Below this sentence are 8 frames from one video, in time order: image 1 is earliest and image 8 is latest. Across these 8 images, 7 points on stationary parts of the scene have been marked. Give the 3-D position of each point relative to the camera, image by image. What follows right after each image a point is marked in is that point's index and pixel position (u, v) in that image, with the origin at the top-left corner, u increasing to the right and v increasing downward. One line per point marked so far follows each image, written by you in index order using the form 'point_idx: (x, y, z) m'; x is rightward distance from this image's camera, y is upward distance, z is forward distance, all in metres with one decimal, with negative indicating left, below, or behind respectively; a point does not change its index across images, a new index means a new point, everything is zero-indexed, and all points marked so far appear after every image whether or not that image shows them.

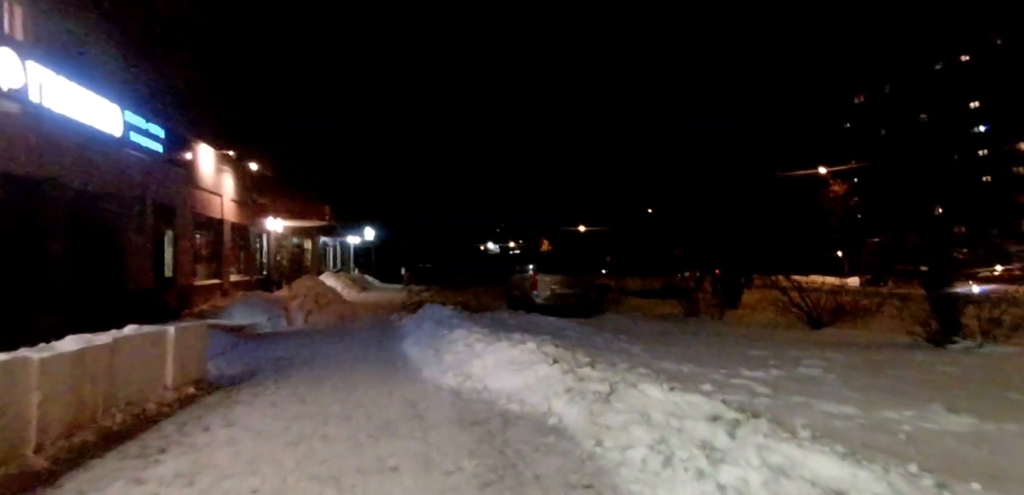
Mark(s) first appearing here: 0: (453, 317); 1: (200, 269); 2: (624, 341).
0: (-1.6, -1.9, +14.1) m
1: (-11.2, -0.7, +18.3) m
2: (+2.6, -2.2, +12.1) m
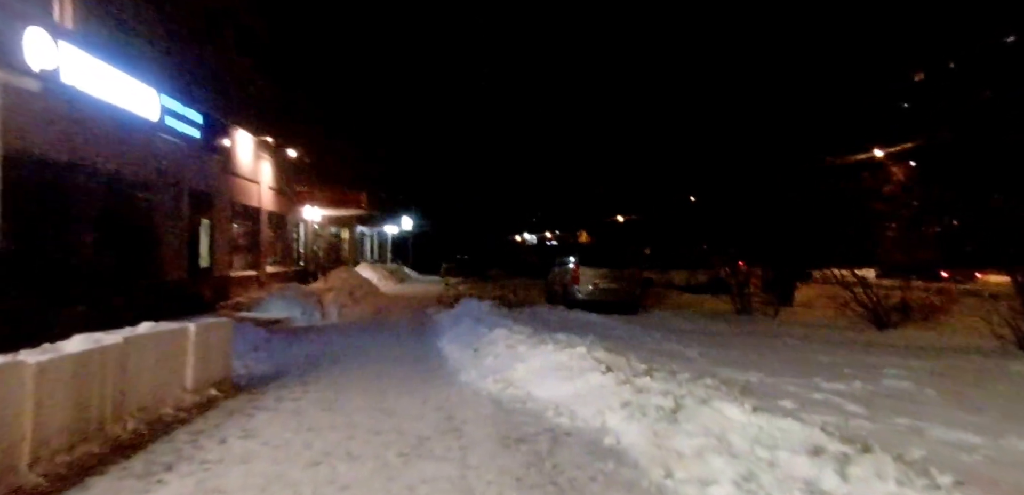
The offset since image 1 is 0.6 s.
0: (-0.6, -1.7, +13.5) m
1: (-9.8, -0.4, +18.2) m
2: (+3.6, -2.1, +11.2) m
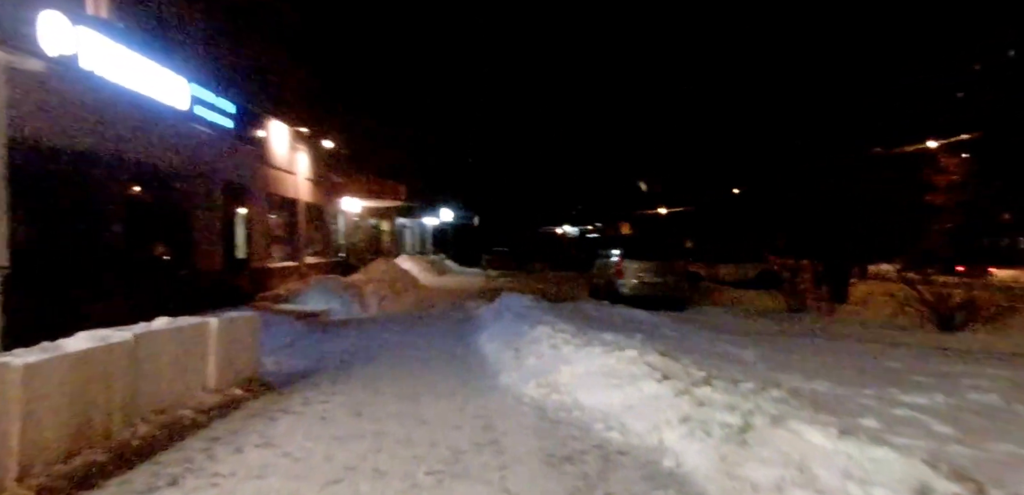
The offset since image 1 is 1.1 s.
0: (+0.4, -1.5, +12.9) m
1: (-8.4, -0.1, +18.3) m
2: (+4.4, -1.9, +10.3) m
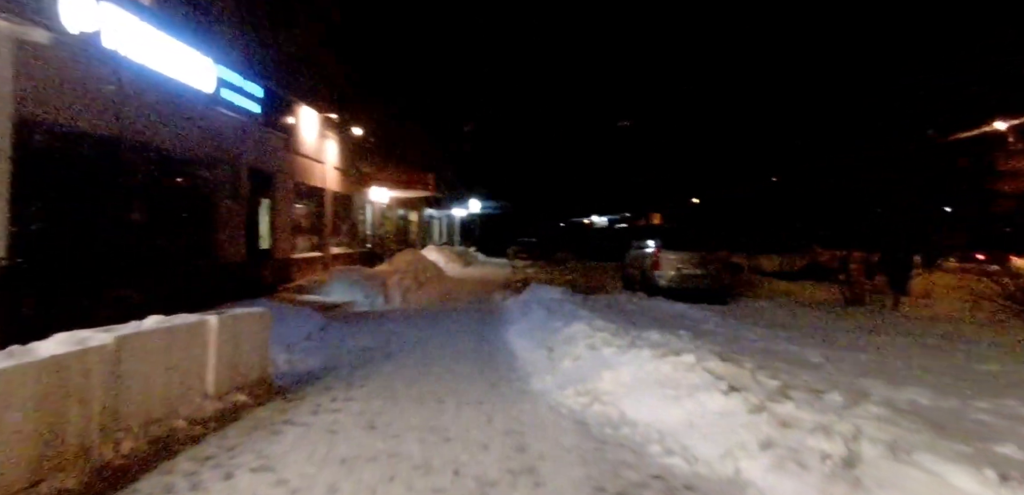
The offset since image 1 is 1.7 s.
0: (+1.2, -1.3, +12.0) m
1: (-7.4, +0.2, +17.9) m
2: (+5.0, -1.7, +9.3) m
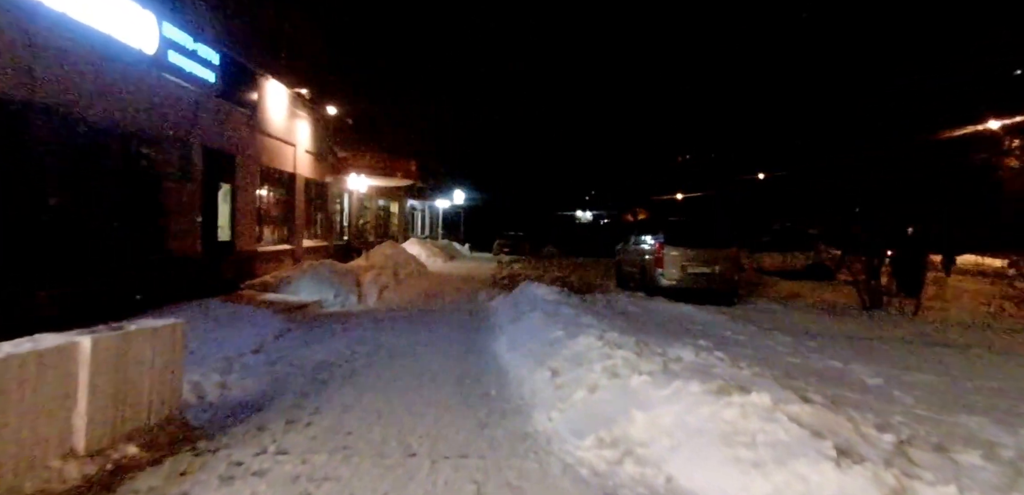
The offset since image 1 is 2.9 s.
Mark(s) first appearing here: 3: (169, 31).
0: (+1.0, -1.2, +10.6) m
1: (-7.7, +0.5, +16.2) m
2: (+4.9, -1.7, +7.9) m
3: (-7.2, +4.4, +10.6) m
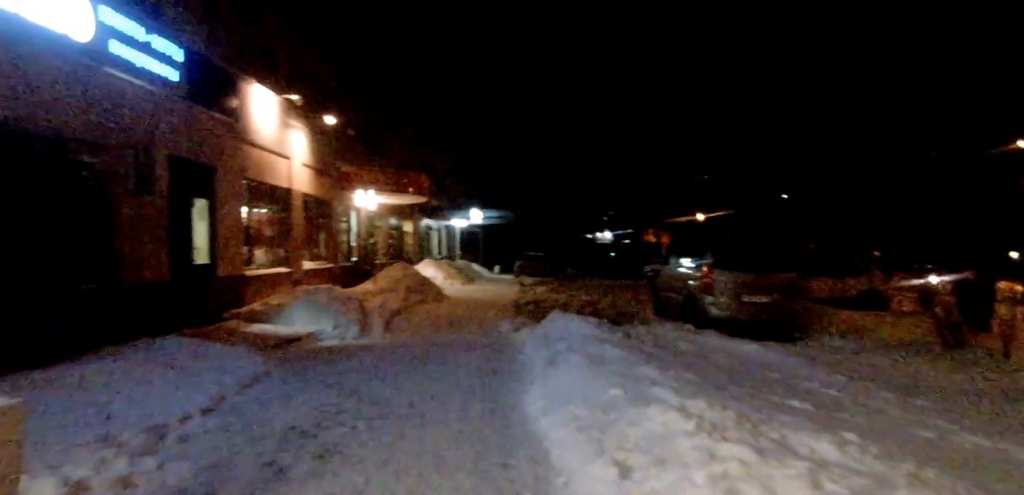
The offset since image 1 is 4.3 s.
0: (+1.5, -1.6, +8.6) m
1: (-7.0, -0.1, +14.5) m
2: (+5.3, -2.0, +5.8) m
3: (-6.7, +4.0, +9.1) m
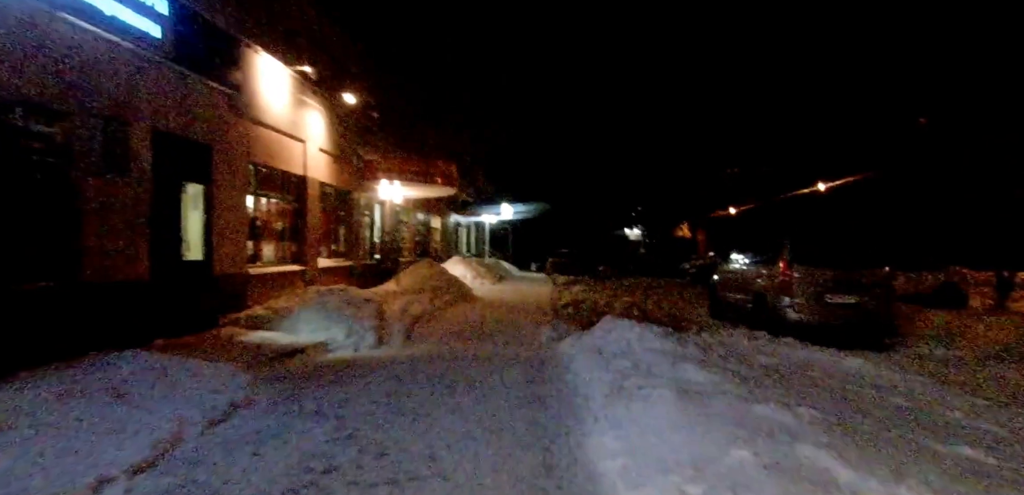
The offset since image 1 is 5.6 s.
0: (+2.1, -1.5, +6.7) m
1: (-6.1, 0.0, +13.0) m
2: (+5.8, -1.9, +3.7) m
3: (-6.0, +4.0, +7.6) m
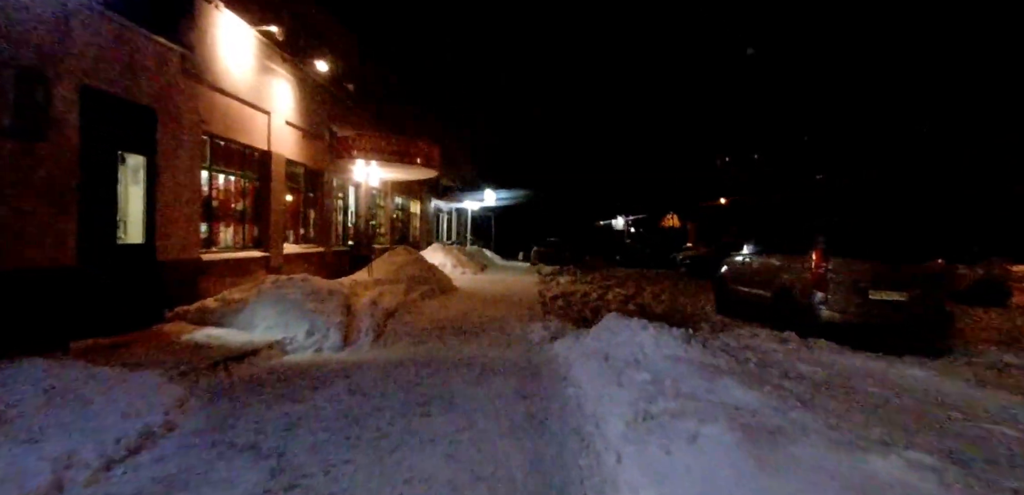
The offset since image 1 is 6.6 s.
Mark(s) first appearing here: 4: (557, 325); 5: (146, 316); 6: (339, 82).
0: (+2.1, -1.3, +5.3) m
1: (-6.3, +0.3, +11.4) m
2: (+5.8, -1.8, +2.5) m
3: (-6.0, +4.3, +5.9) m
4: (+1.0, -1.6, +10.4) m
5: (-6.4, -1.2, +9.0) m
6: (-5.4, +5.2, +17.0) m
